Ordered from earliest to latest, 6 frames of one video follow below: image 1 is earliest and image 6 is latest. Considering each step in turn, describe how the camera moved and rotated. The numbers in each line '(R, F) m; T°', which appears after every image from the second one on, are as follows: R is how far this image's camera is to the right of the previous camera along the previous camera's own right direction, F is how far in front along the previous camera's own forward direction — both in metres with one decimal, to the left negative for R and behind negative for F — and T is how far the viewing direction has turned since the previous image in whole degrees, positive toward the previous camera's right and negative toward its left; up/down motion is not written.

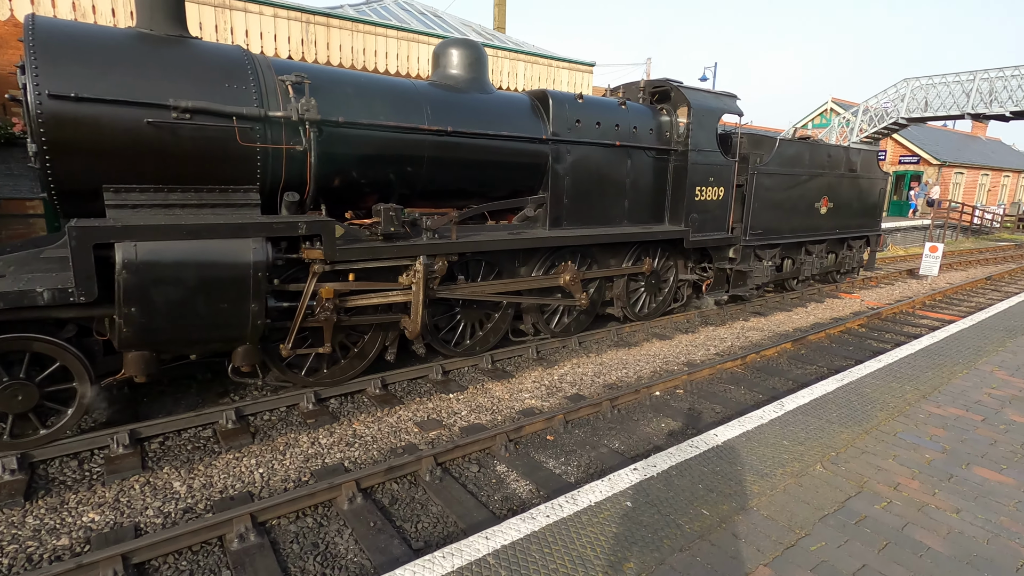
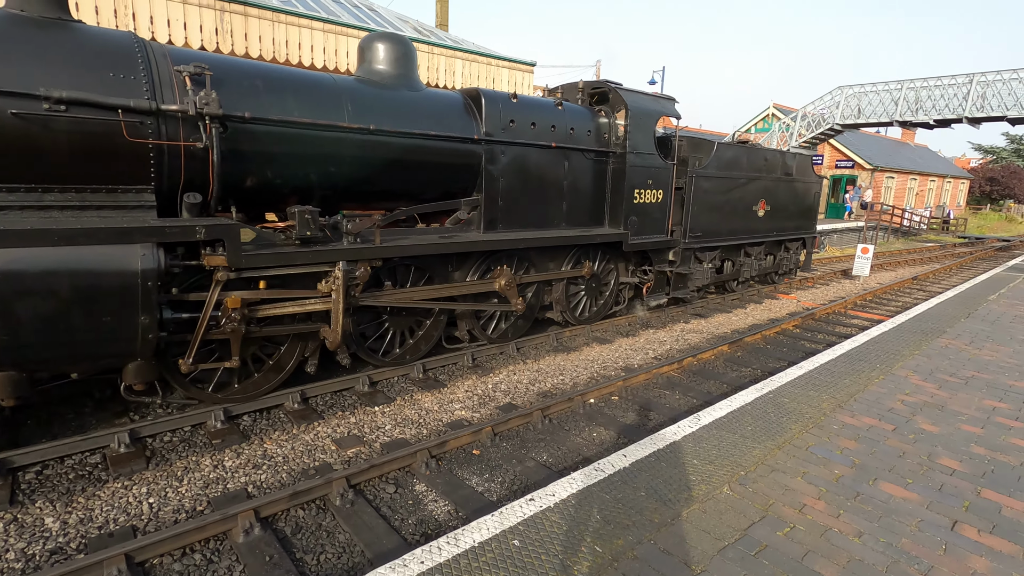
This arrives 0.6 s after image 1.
(+0.3, +0.2) m; +4°
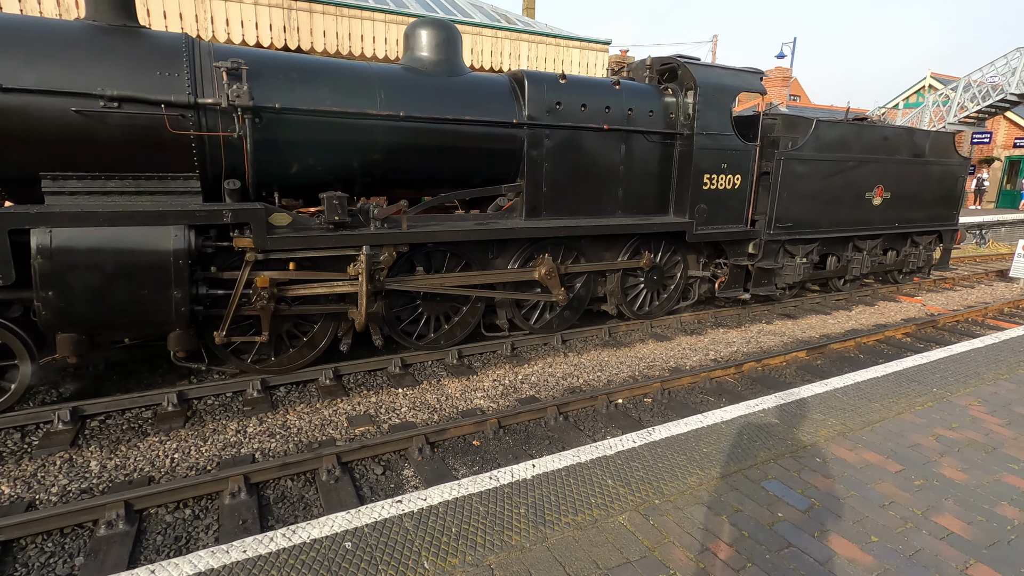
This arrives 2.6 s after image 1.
(+0.8, +0.2) m; -13°
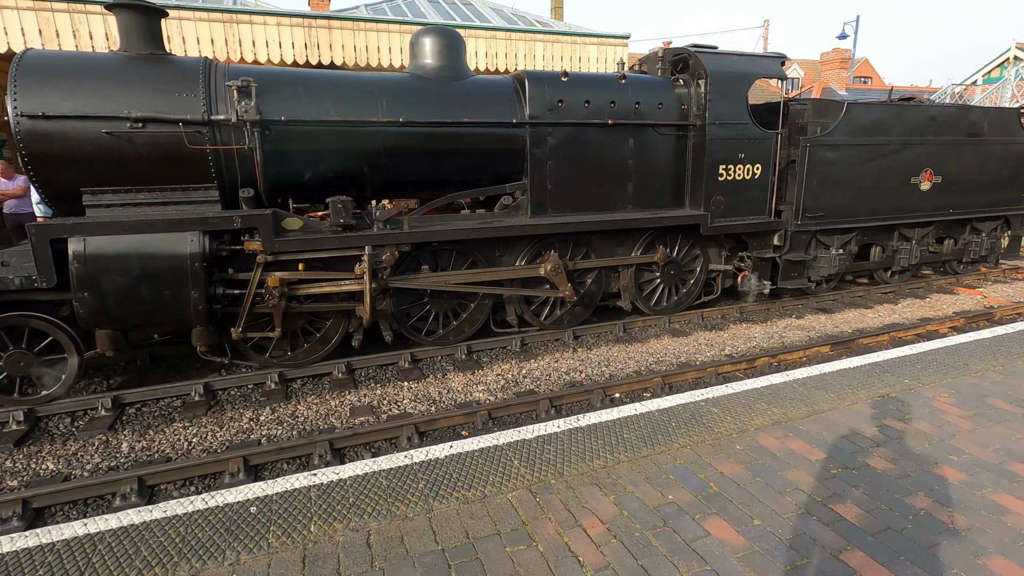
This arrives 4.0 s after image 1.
(+0.6, -0.1) m; -7°
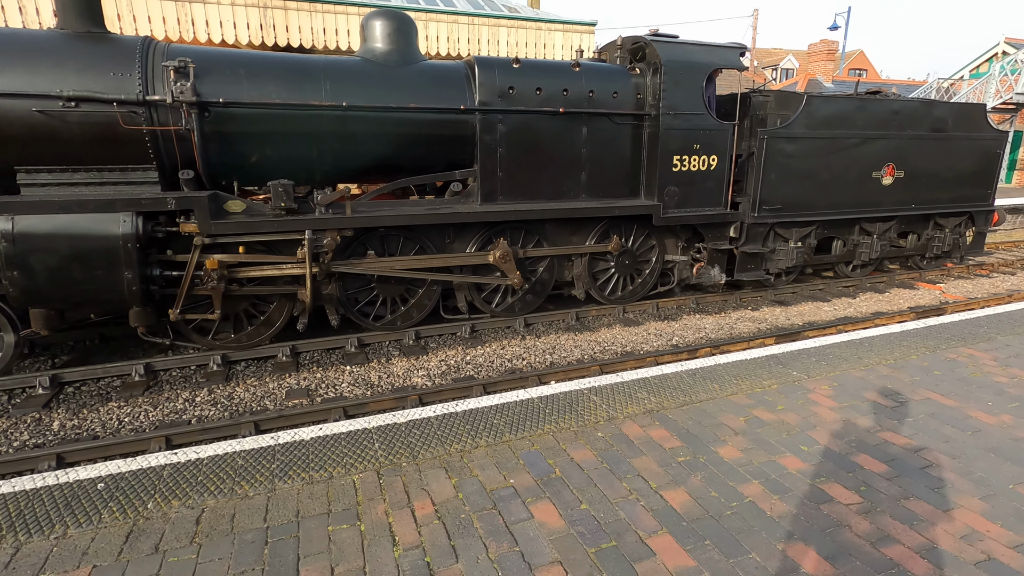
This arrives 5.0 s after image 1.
(+0.5, 0.0) m; 0°
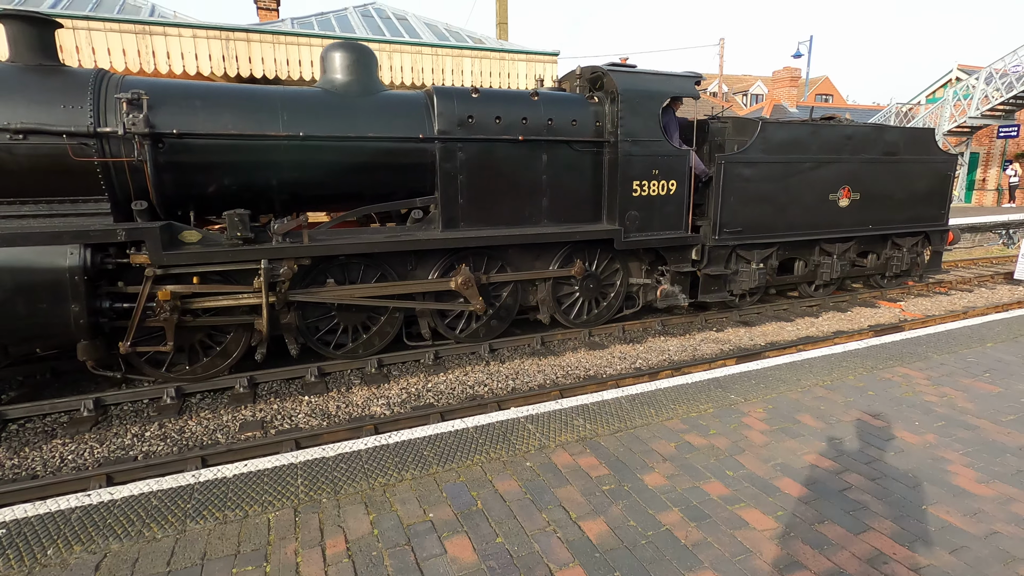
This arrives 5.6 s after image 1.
(+0.2, 0.0) m; +2°
